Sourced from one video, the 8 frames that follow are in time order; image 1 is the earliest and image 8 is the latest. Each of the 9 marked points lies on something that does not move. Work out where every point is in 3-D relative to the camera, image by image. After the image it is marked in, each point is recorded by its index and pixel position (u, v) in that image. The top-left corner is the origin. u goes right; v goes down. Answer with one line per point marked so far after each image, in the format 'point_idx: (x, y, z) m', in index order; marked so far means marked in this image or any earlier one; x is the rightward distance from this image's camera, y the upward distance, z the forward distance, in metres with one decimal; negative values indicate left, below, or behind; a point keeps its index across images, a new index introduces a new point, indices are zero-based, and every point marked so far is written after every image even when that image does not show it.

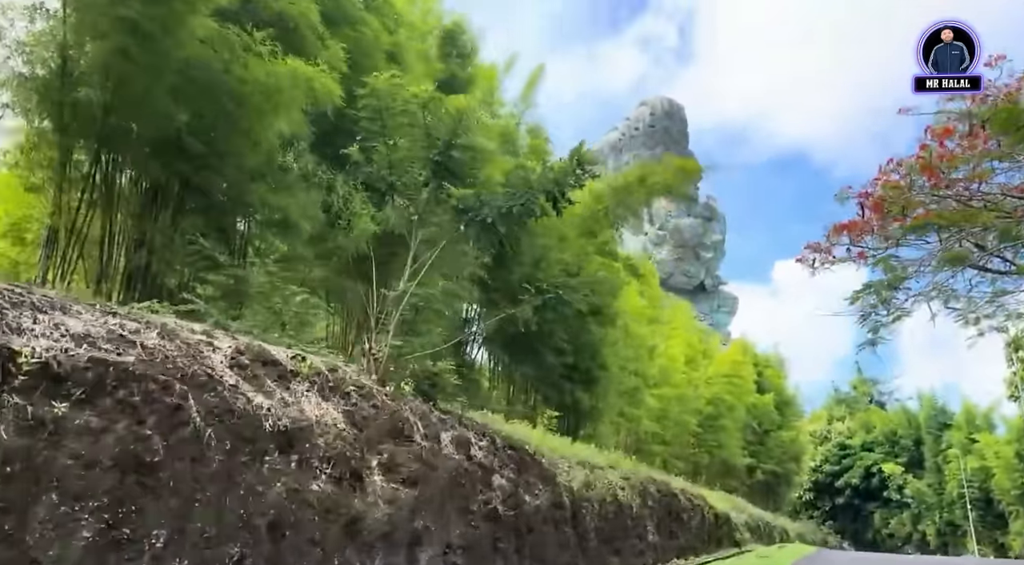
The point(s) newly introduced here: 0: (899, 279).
0: (+3.2, 0.0, +7.3) m
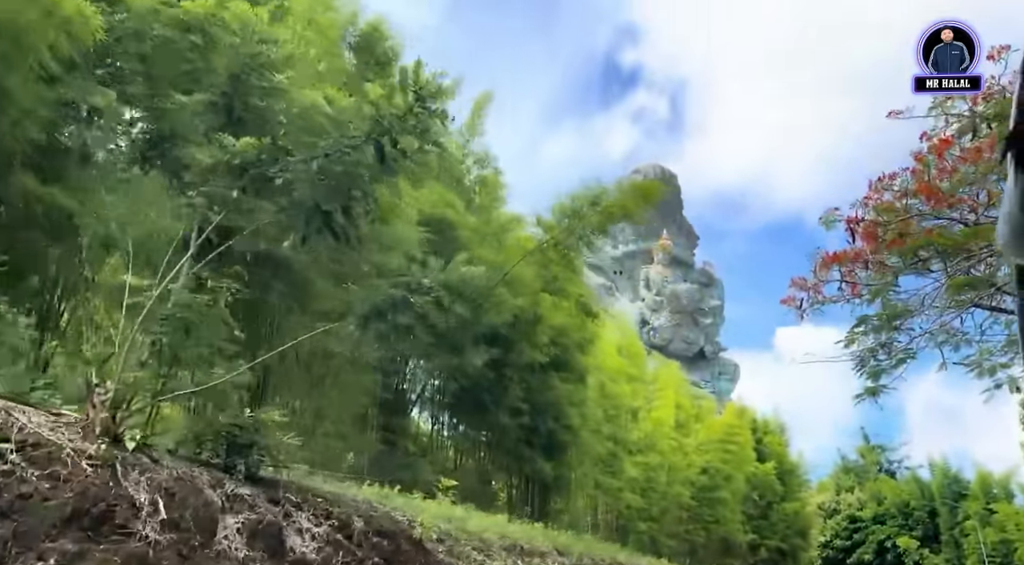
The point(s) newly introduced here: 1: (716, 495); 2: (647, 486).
0: (+2.7, -0.2, +6.0) m
1: (+3.9, -4.3, +17.6) m
2: (+2.1, -3.2, +13.8) m
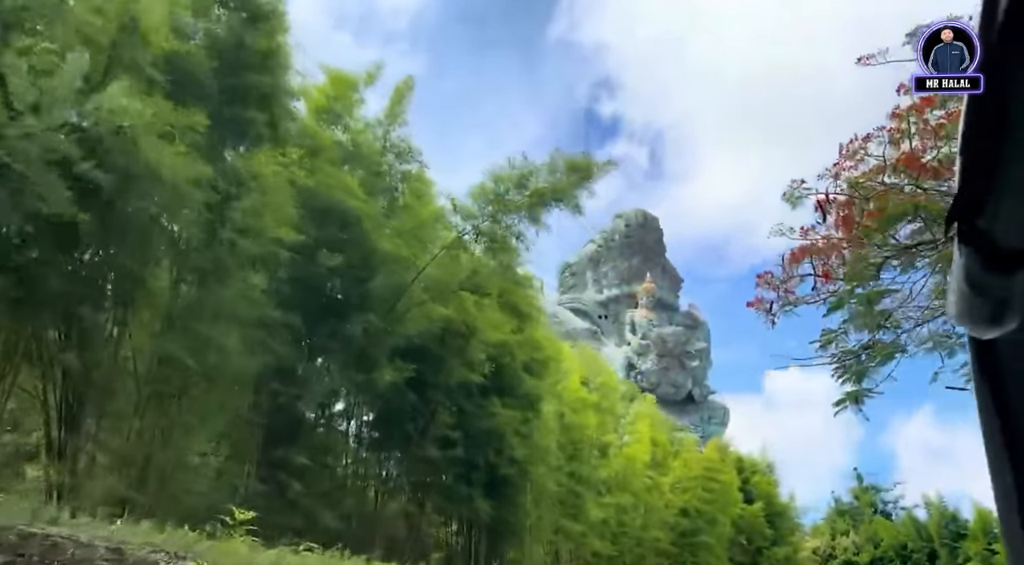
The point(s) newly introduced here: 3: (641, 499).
0: (+2.1, -0.1, +4.8) m
1: (+3.3, -4.8, +16.2) m
2: (+1.4, -3.5, +12.4) m
3: (+1.9, -3.6, +14.5) m
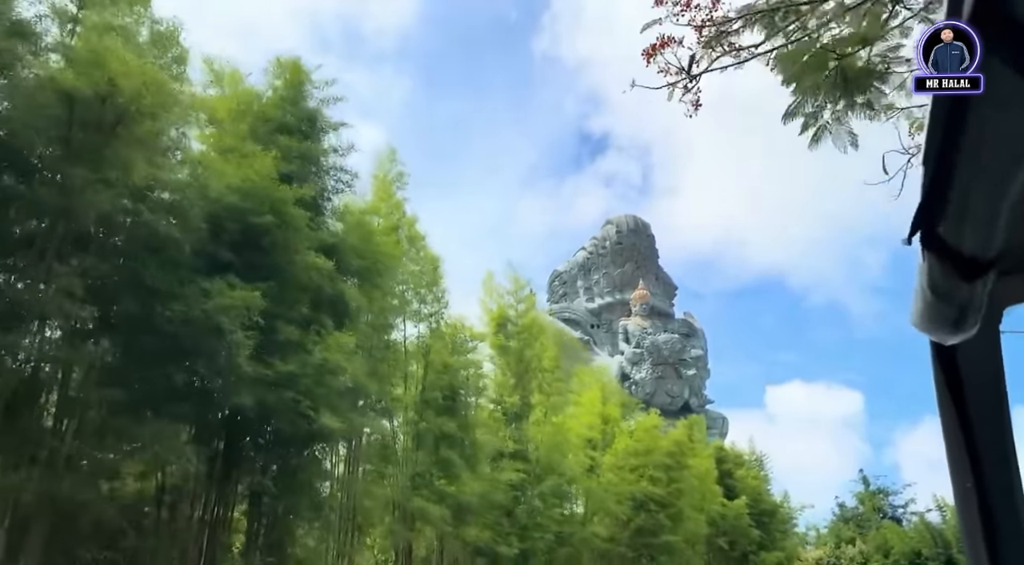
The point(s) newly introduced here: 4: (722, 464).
0: (+0.7, +1.2, +1.4) m
1: (+2.0, -3.8, +12.7) m
2: (+0.1, -2.4, +8.9) m
3: (+0.6, -2.5, +11.0) m
4: (+4.5, -3.9, +18.6) m
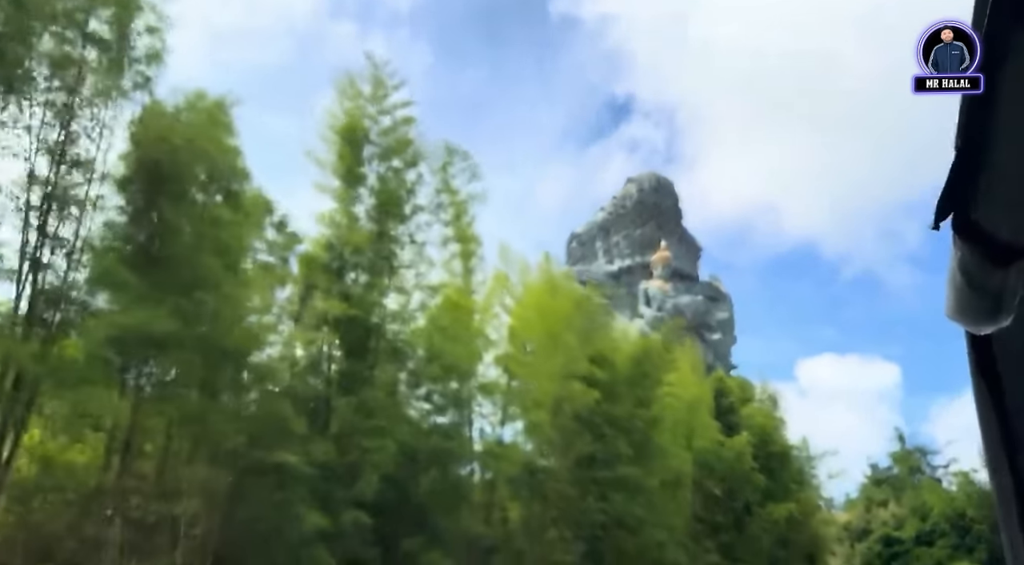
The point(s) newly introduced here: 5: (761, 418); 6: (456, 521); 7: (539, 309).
0: (-0.8, +2.5, -2.2) m
1: (+0.9, -2.0, +9.2) m
2: (-1.1, -0.9, +5.5) m
3: (-0.5, -0.9, +7.5) m
4: (+3.7, -2.0, +15.1) m
5: (+4.3, -2.4, +15.1) m
6: (-0.5, -1.9, +6.7) m
7: (+0.3, -0.3, +9.3) m
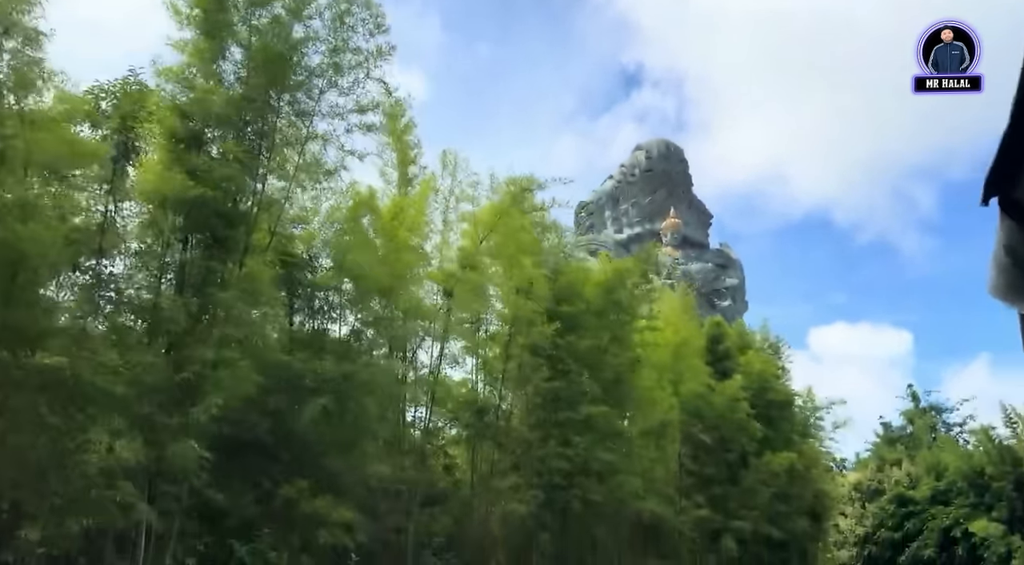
0: (-1.4, +3.0, -3.6) m
1: (+0.4, -1.2, +7.9) m
2: (-1.6, -0.2, +4.1) m
3: (-1.0, -0.1, +6.2) m
4: (+3.2, -0.9, +13.7) m
5: (+3.9, -1.3, +13.7) m
6: (-1.0, -1.1, +5.4) m
7: (-0.2, +0.6, +8.0) m
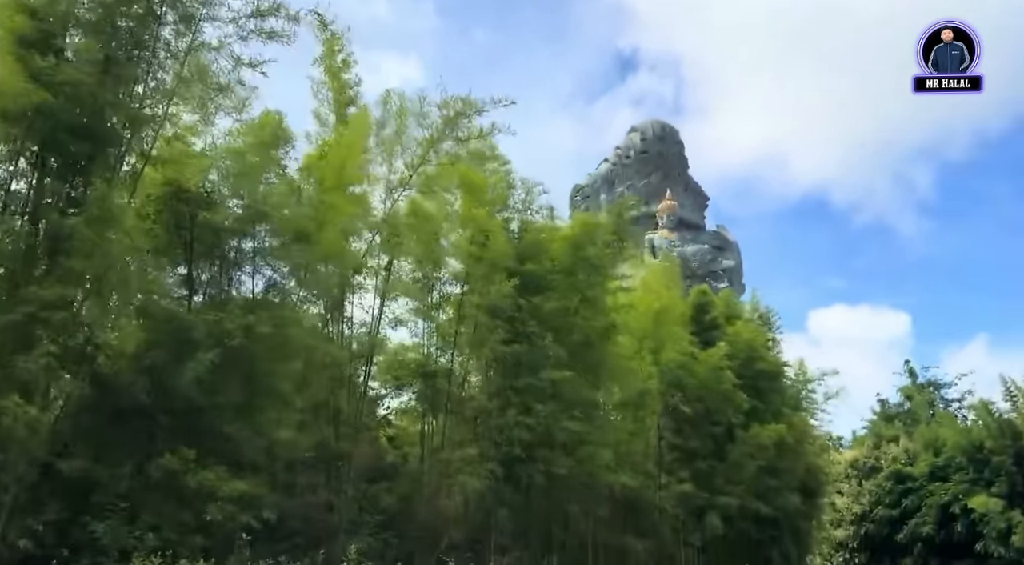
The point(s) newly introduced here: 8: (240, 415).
0: (-1.8, +3.2, -4.4) m
1: (0.0, -0.8, +7.2) m
2: (-2.0, +0.1, +3.4) m
3: (-1.4, +0.2, +5.4) m
4: (+2.8, -0.4, +13.0) m
5: (+3.5, -0.8, +13.0) m
6: (-1.3, -0.8, +4.7) m
7: (-0.6, +1.0, +7.2) m
8: (-1.4, -0.7, +4.5) m
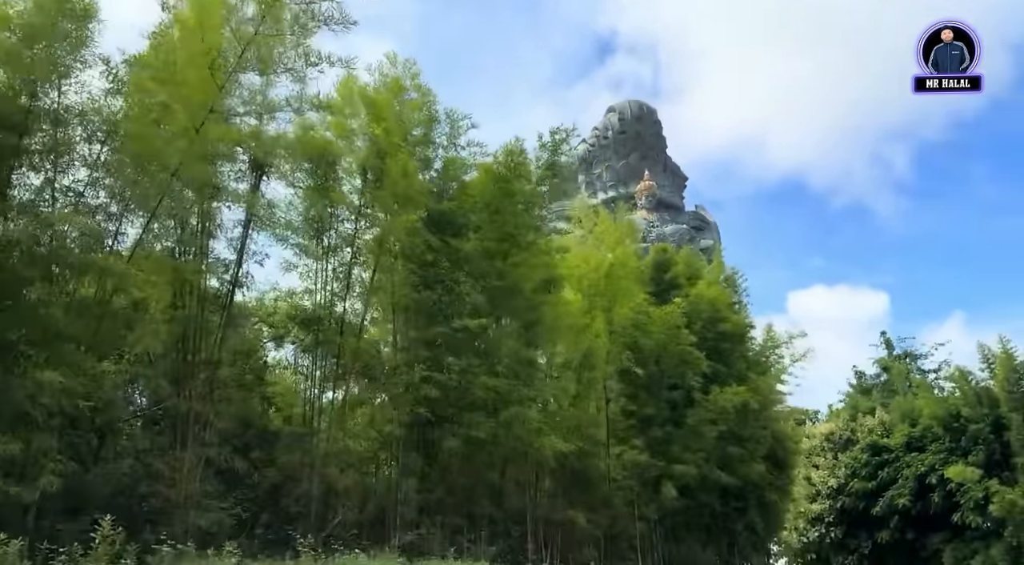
0: (-2.3, +3.4, -5.5) m
1: (-0.6, -0.3, +6.2) m
2: (-2.6, +0.5, +2.3) m
3: (-2.1, +0.6, +4.4) m
4: (+2.1, +0.2, +12.0) m
5: (+2.7, -0.1, +12.0) m
6: (-1.9, -0.4, +3.6) m
7: (-1.3, +1.4, +6.1) m
8: (-2.0, -0.3, +3.5) m
